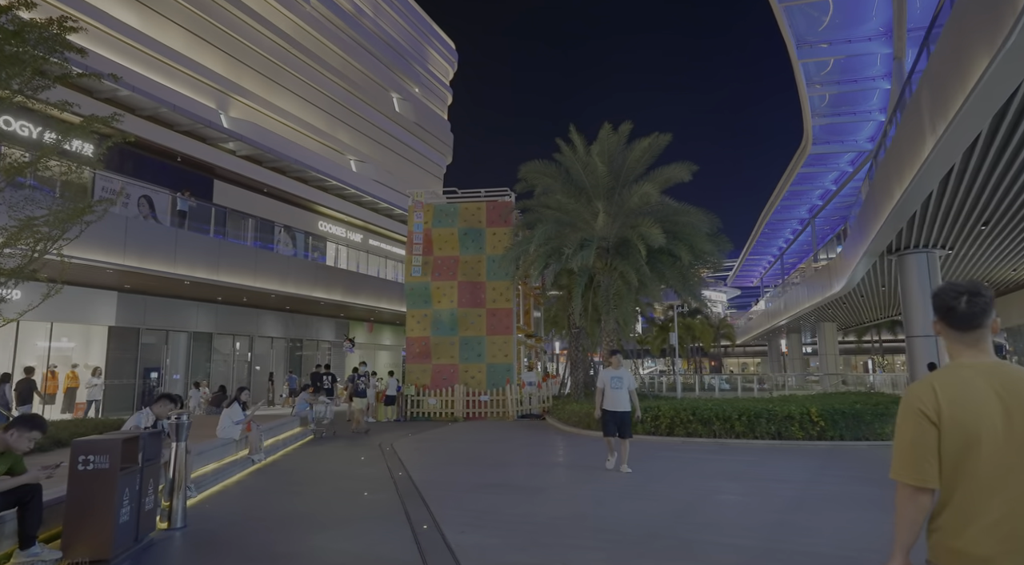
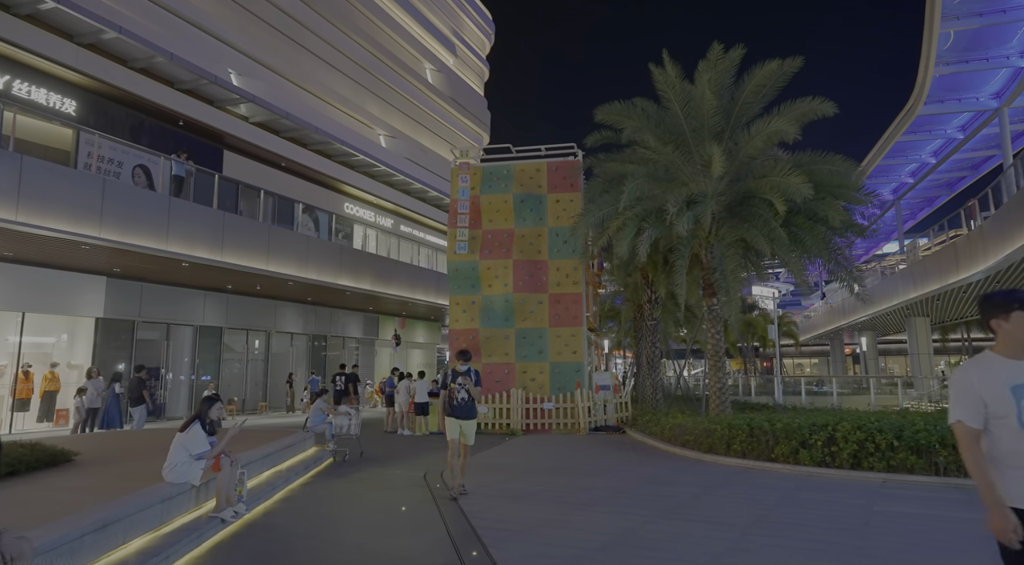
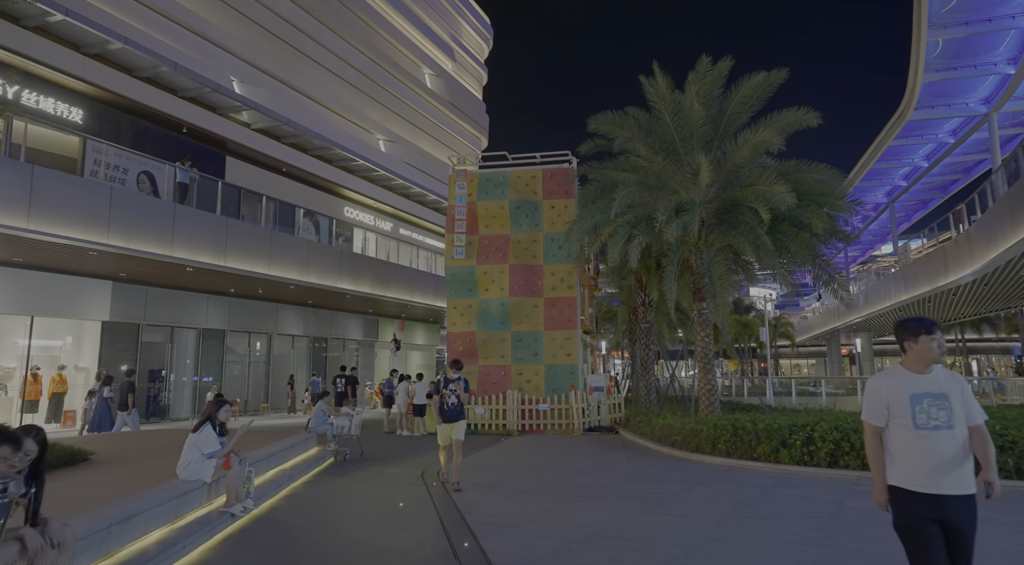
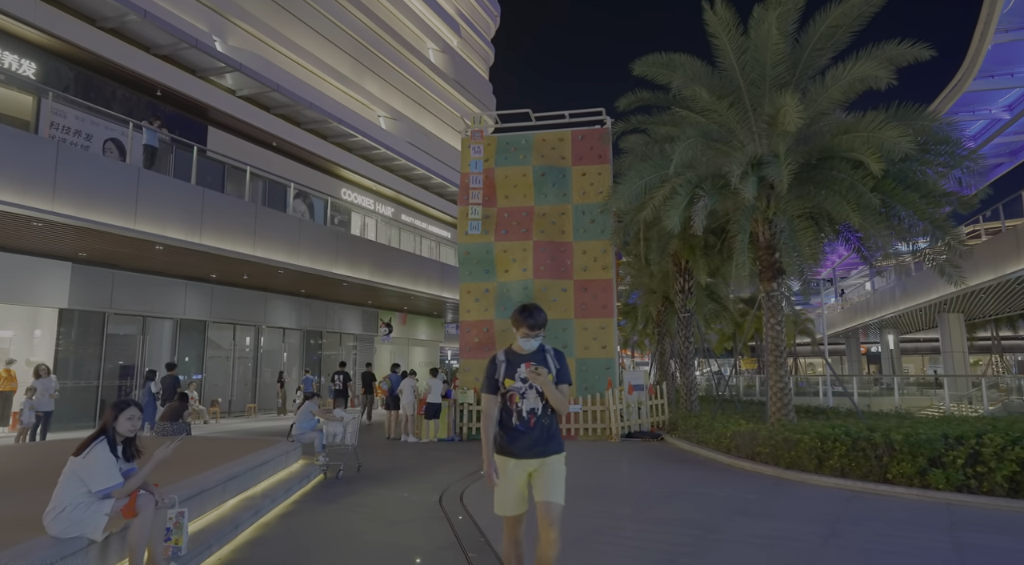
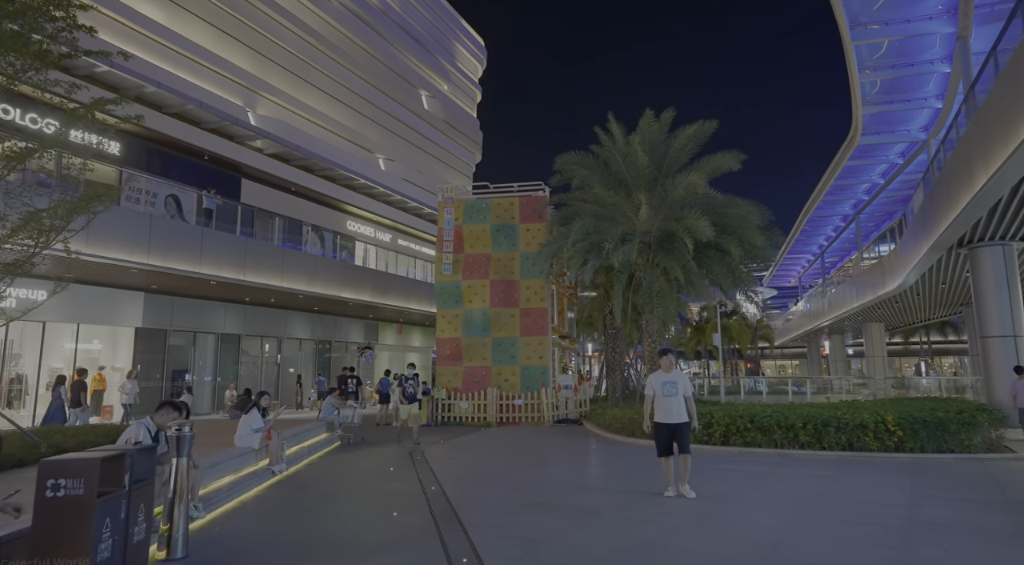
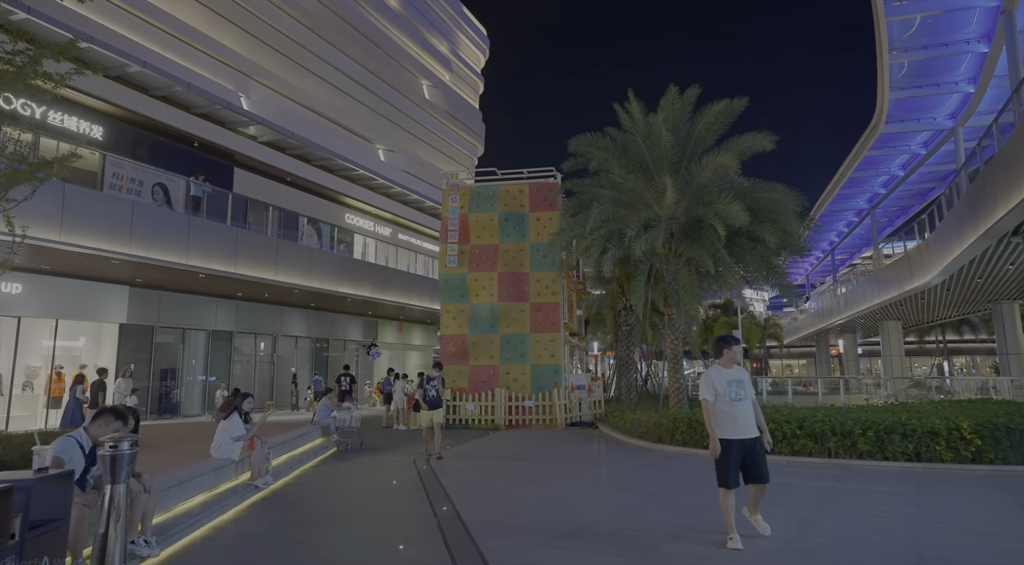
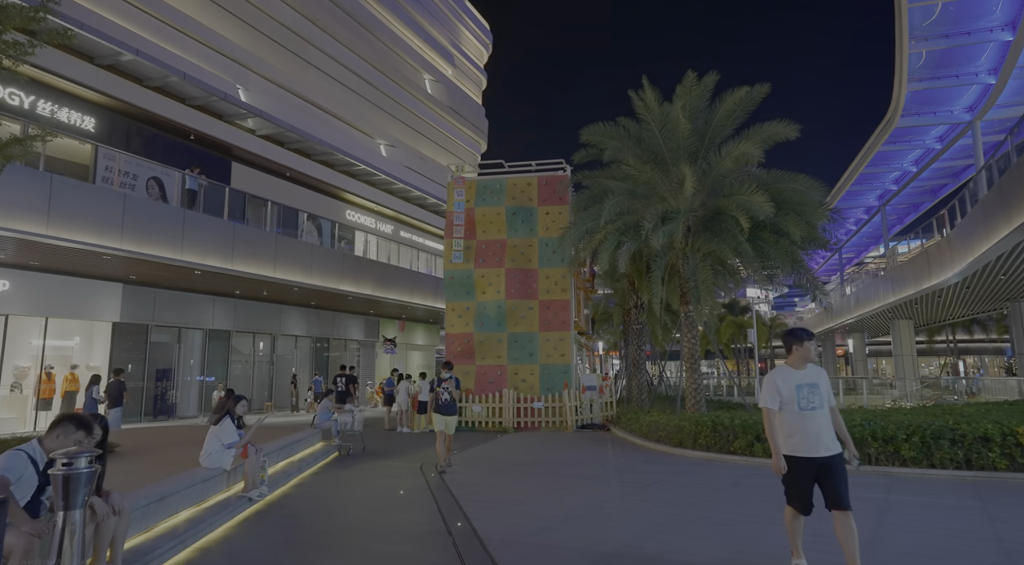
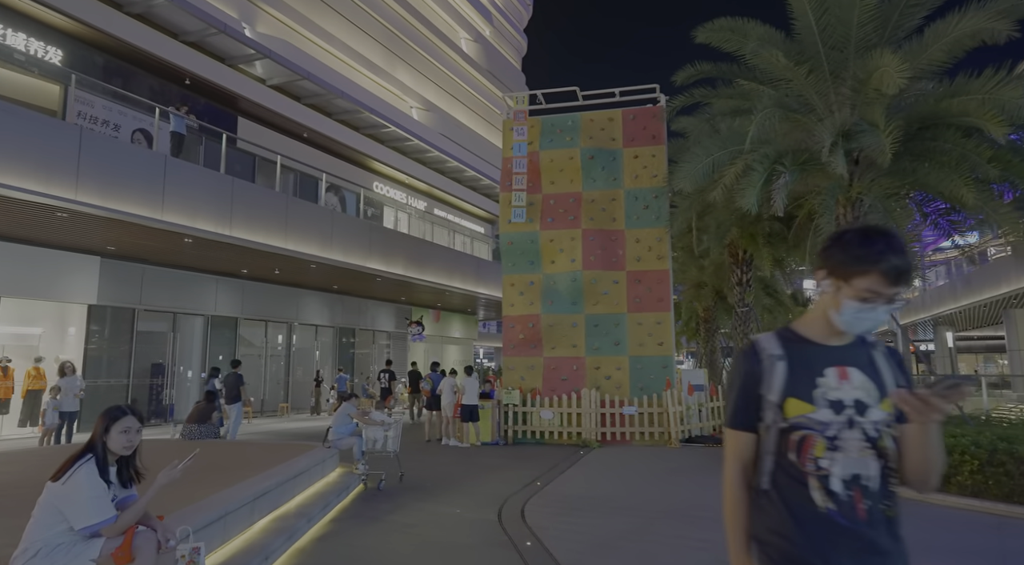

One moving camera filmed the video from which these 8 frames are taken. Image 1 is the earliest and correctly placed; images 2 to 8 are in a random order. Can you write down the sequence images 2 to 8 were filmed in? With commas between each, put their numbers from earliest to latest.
5, 6, 7, 3, 2, 4, 8
